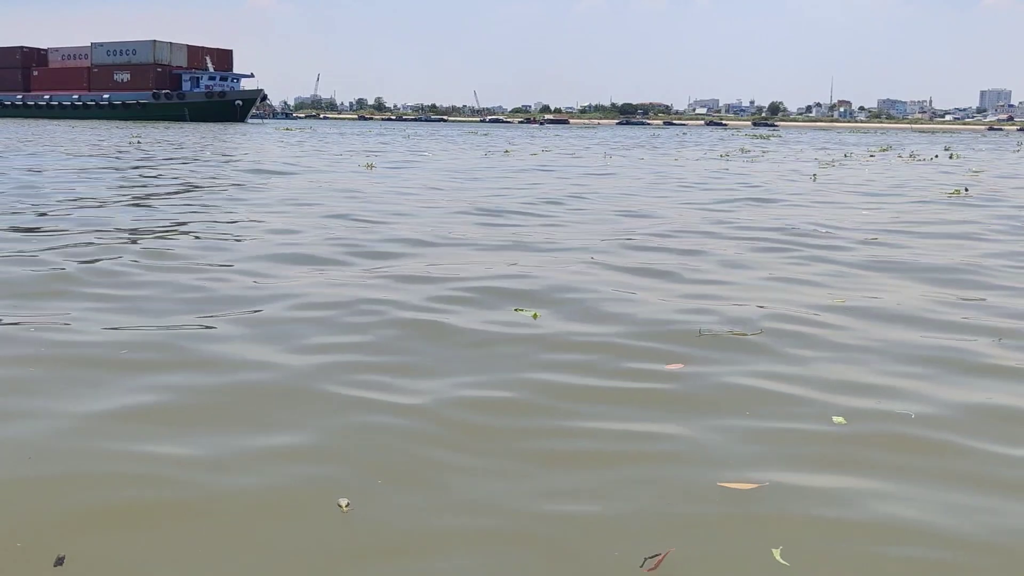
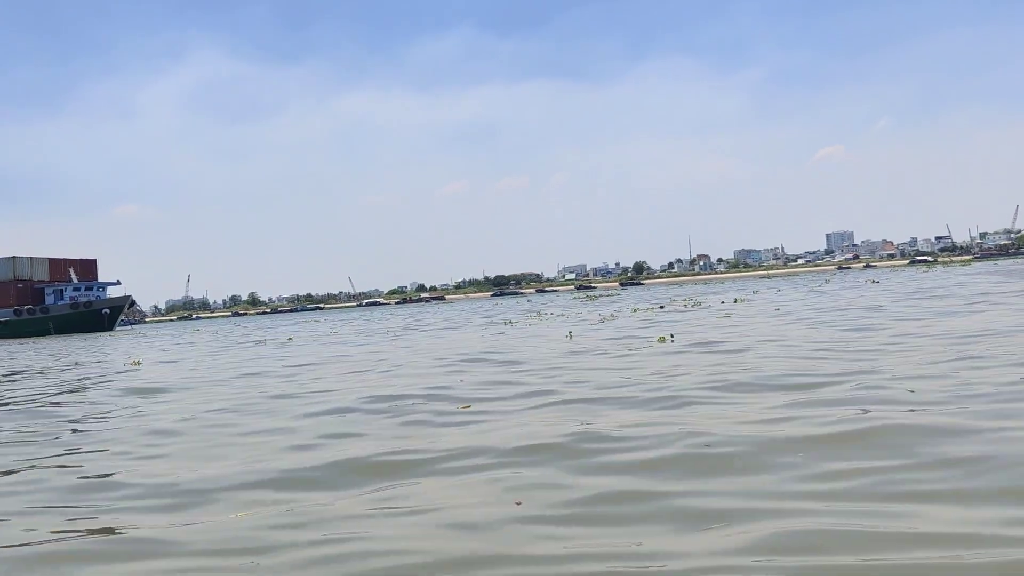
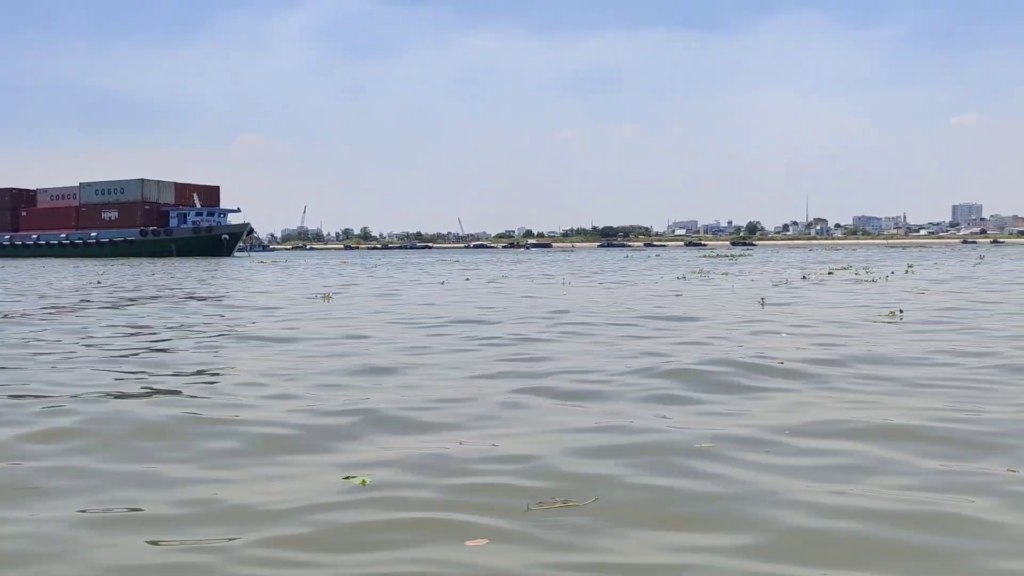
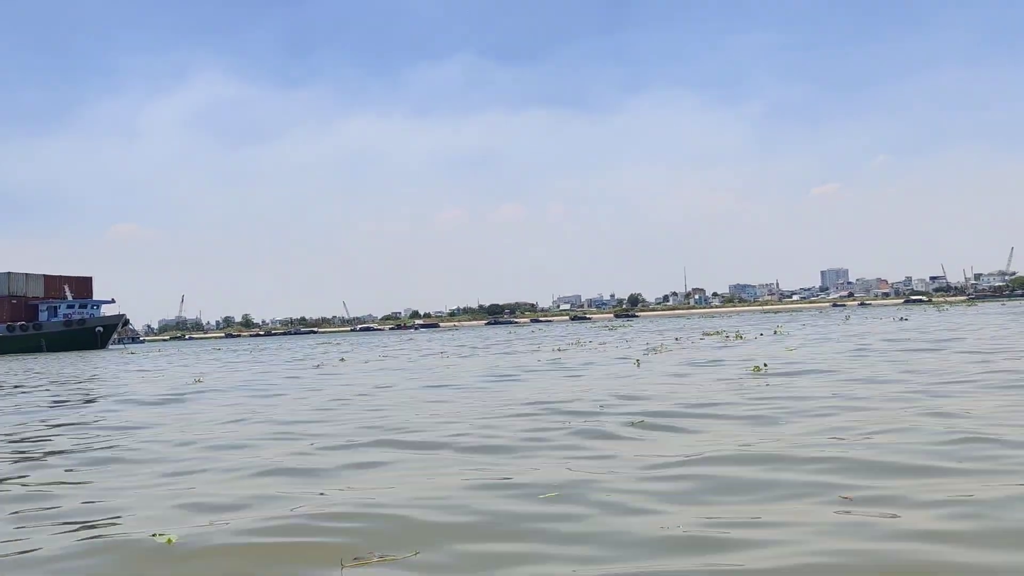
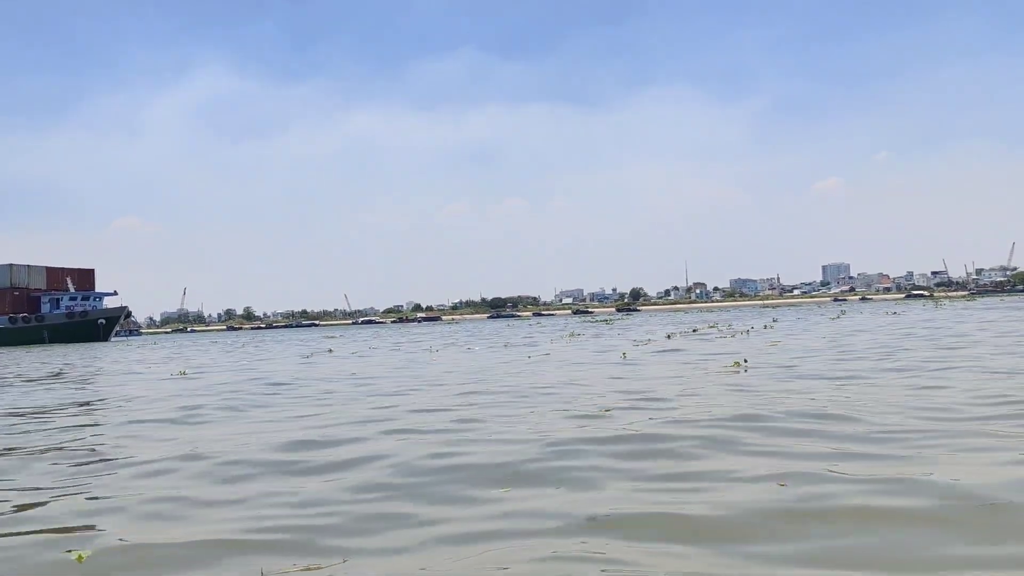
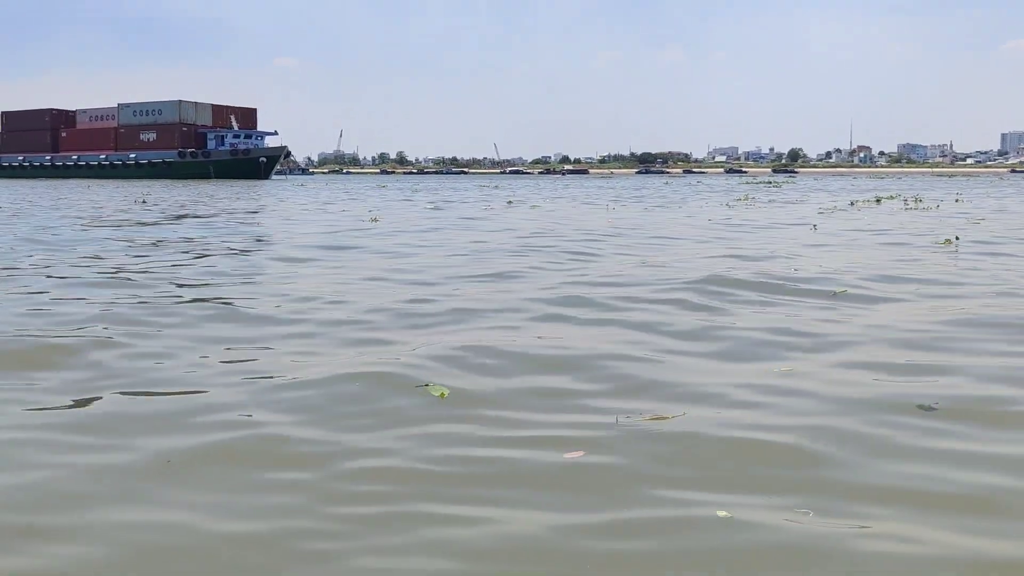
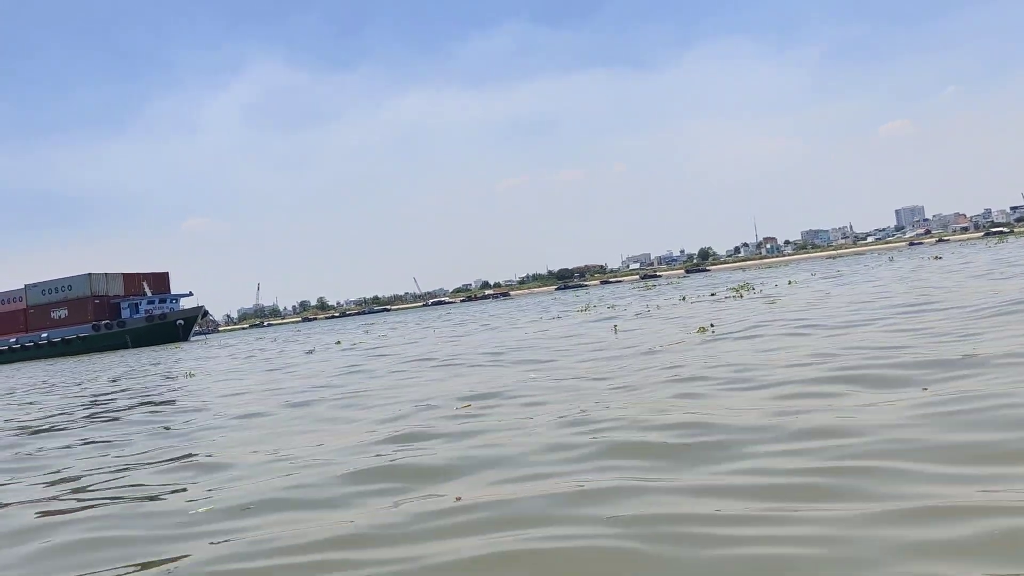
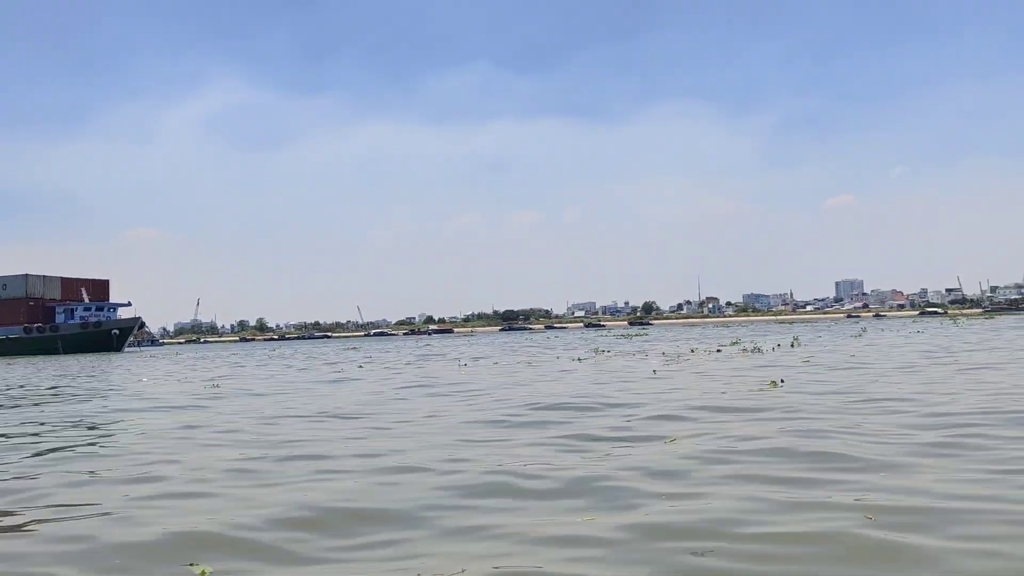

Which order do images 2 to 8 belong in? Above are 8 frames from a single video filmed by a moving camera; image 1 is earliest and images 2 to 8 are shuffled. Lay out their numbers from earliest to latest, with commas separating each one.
6, 3, 8, 4, 5, 2, 7
